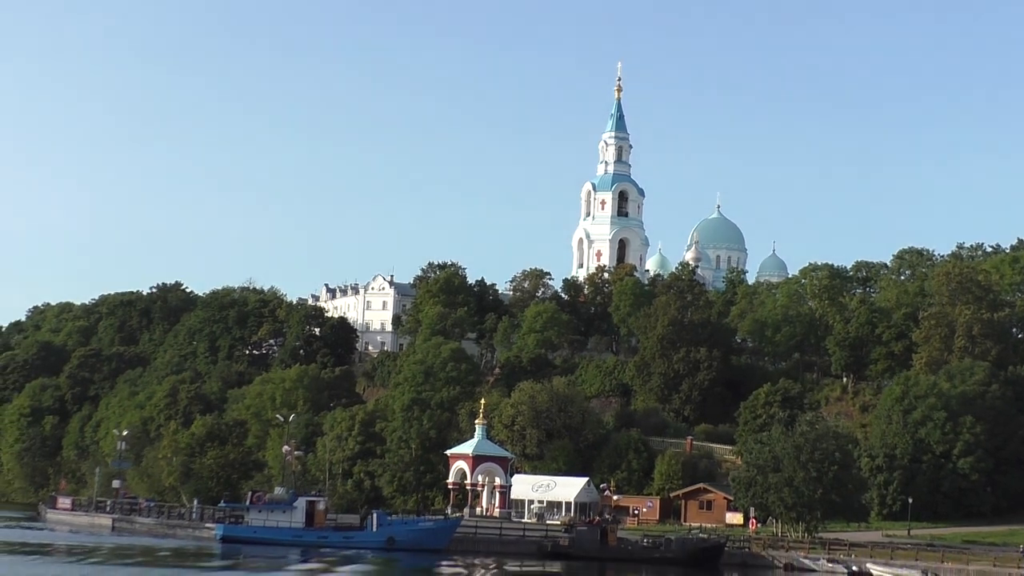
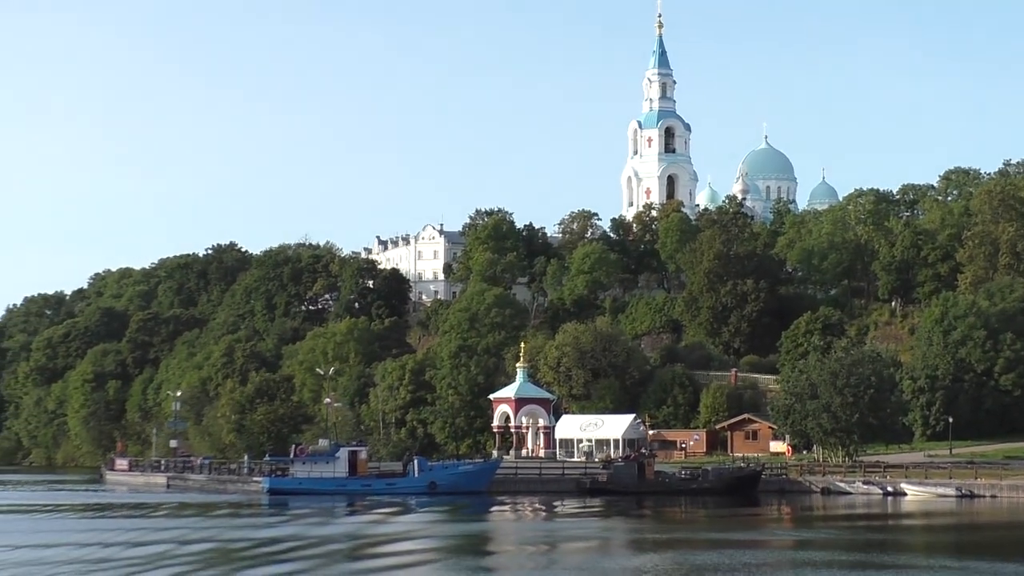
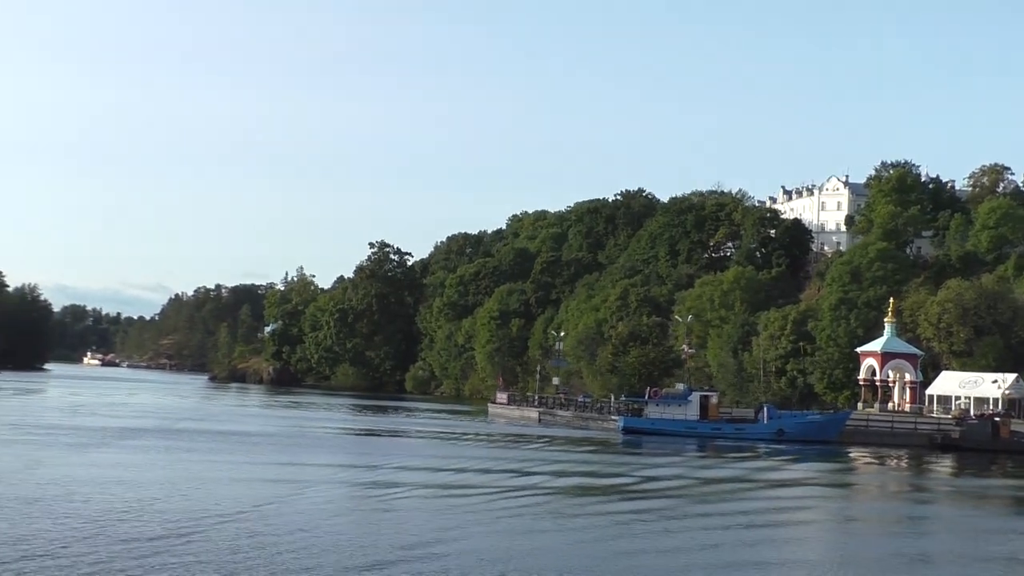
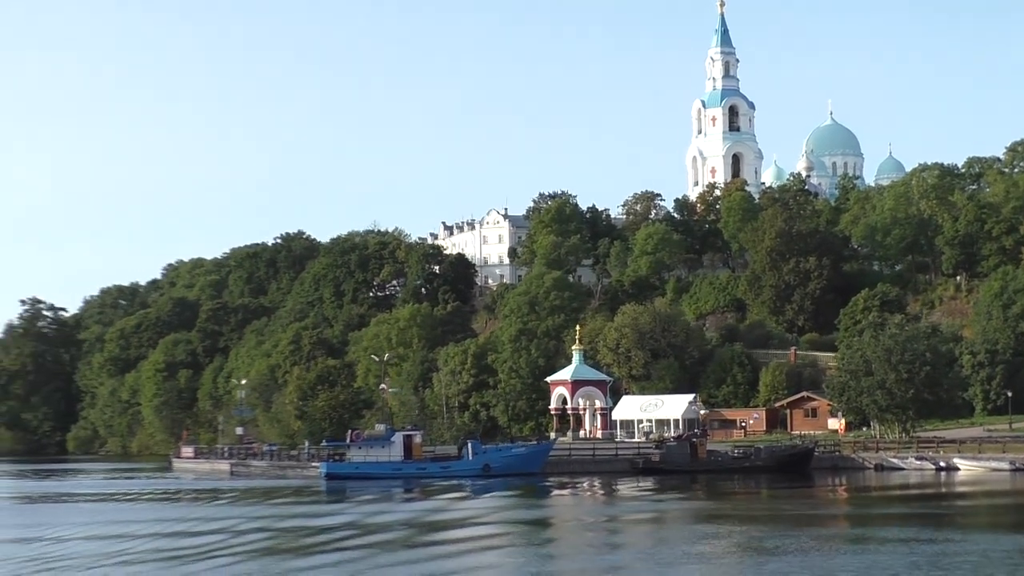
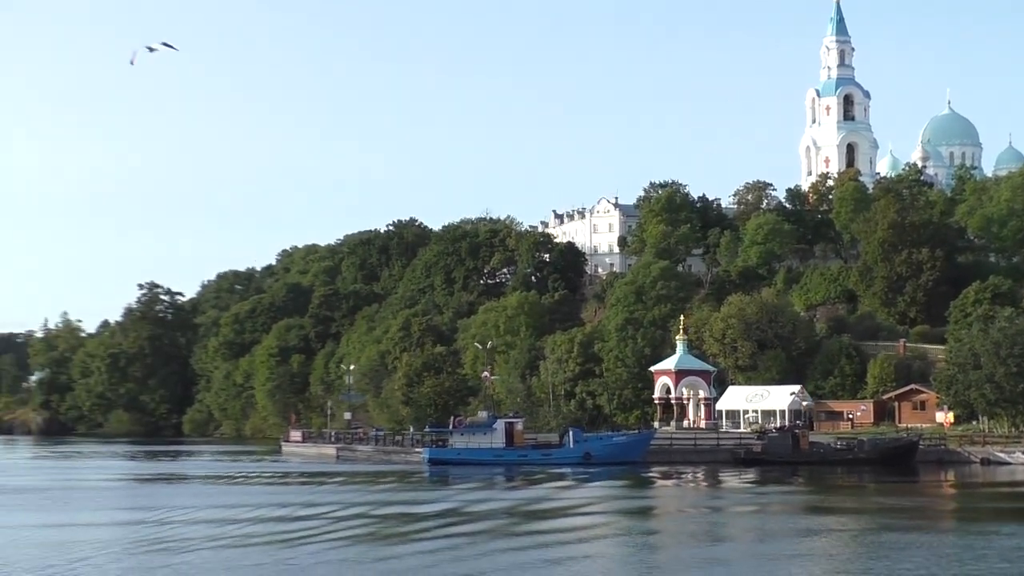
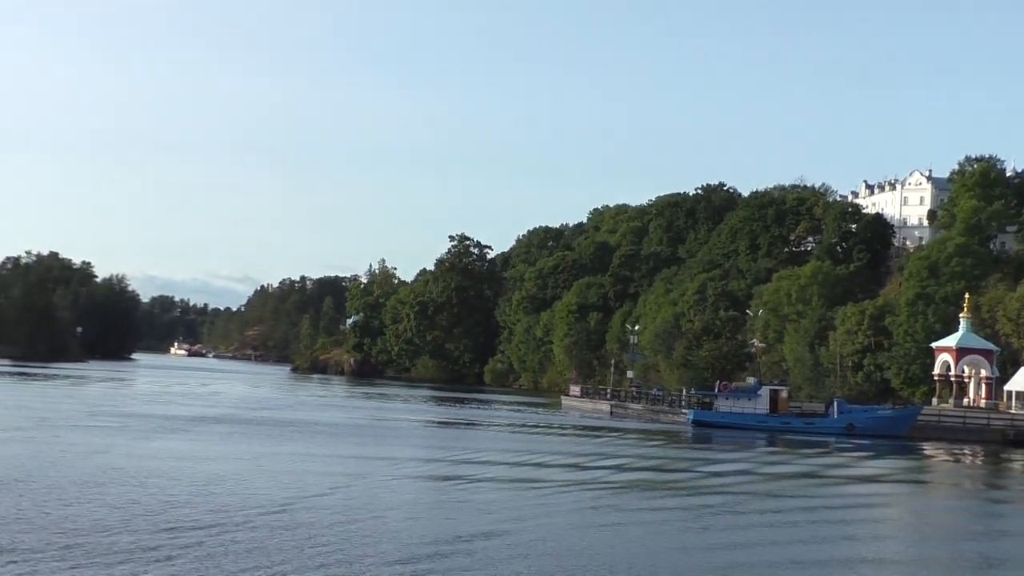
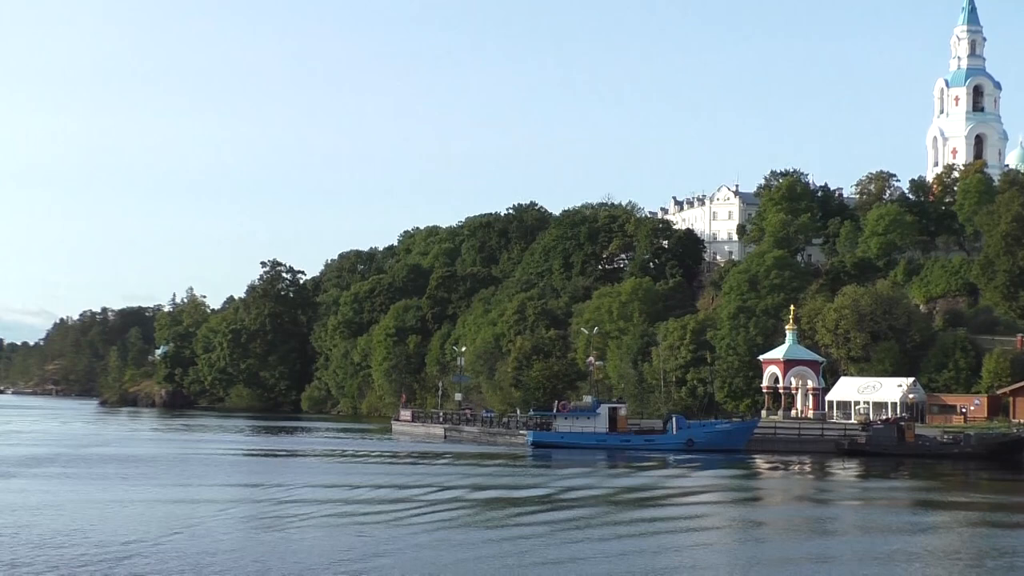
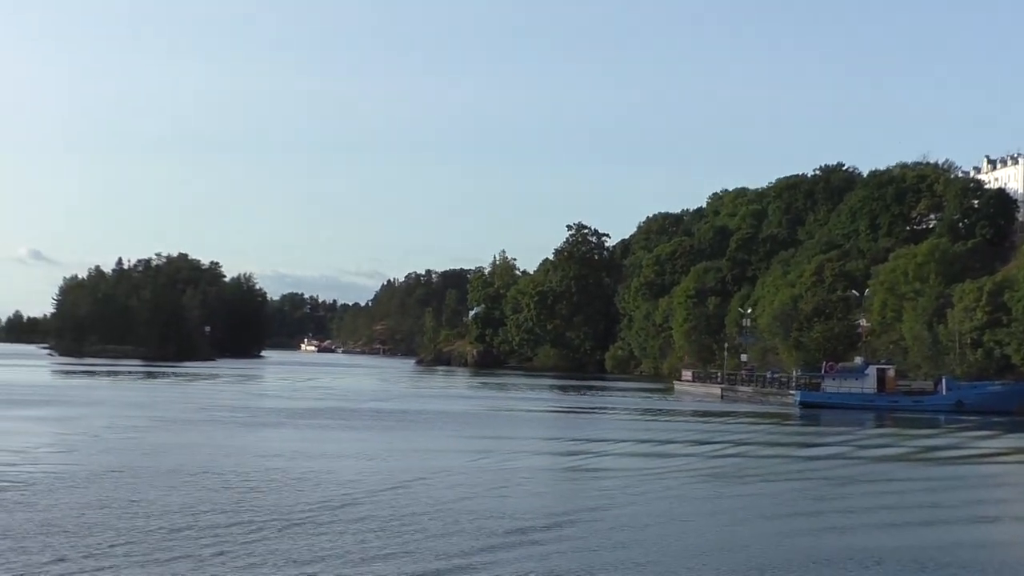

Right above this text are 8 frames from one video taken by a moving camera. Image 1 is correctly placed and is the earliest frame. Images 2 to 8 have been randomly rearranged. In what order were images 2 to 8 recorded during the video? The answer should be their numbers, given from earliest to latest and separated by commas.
2, 4, 5, 7, 3, 6, 8
